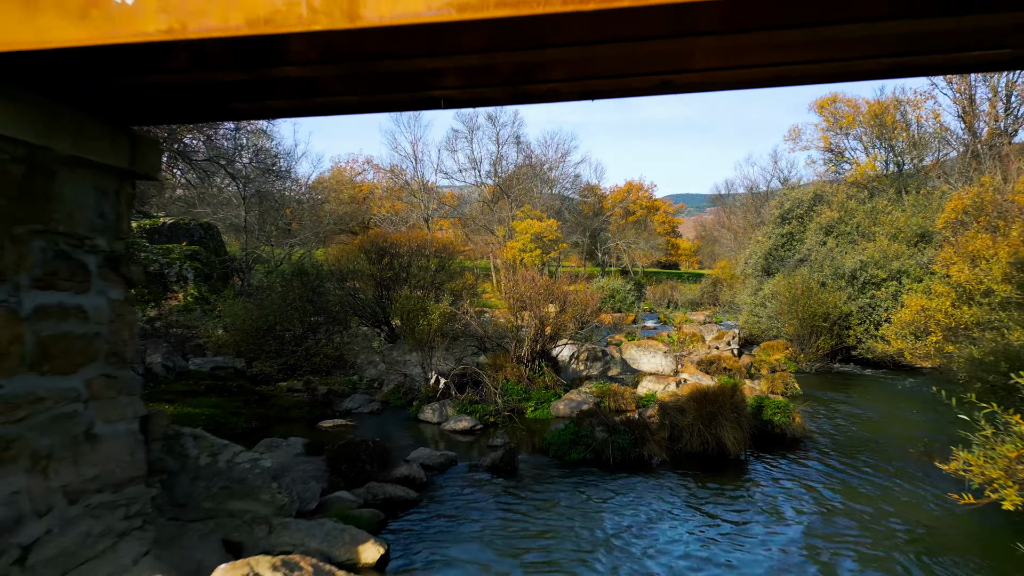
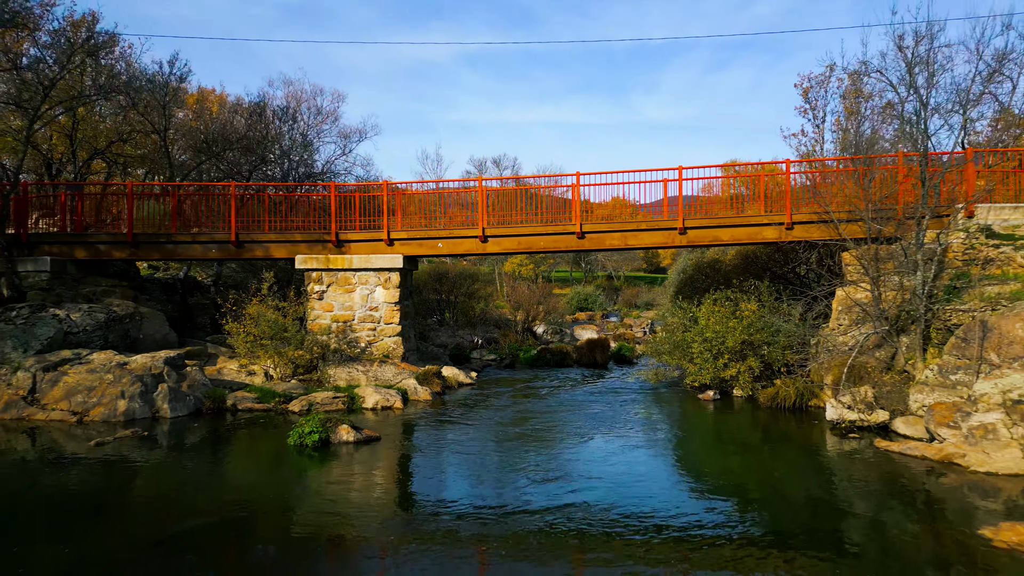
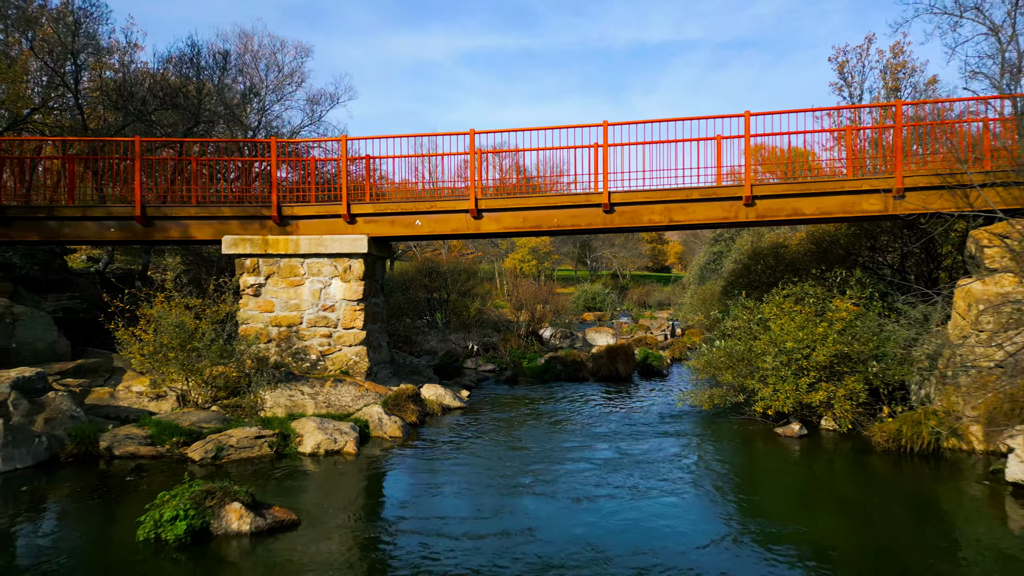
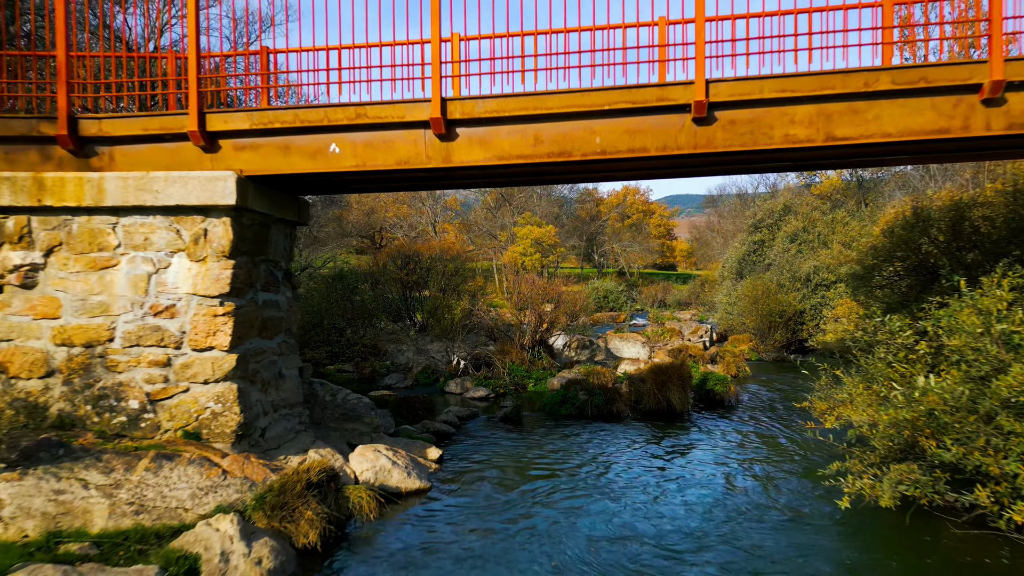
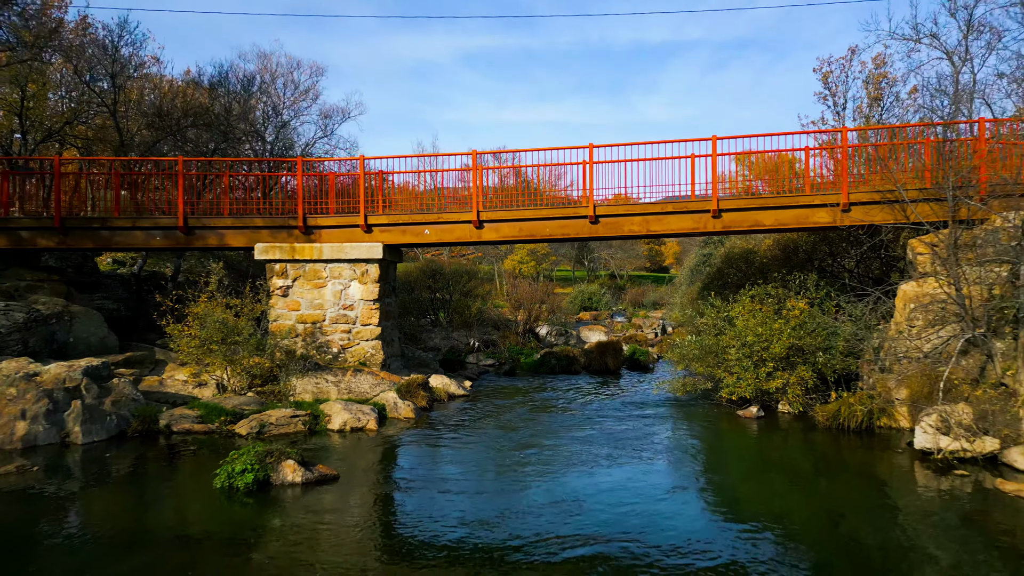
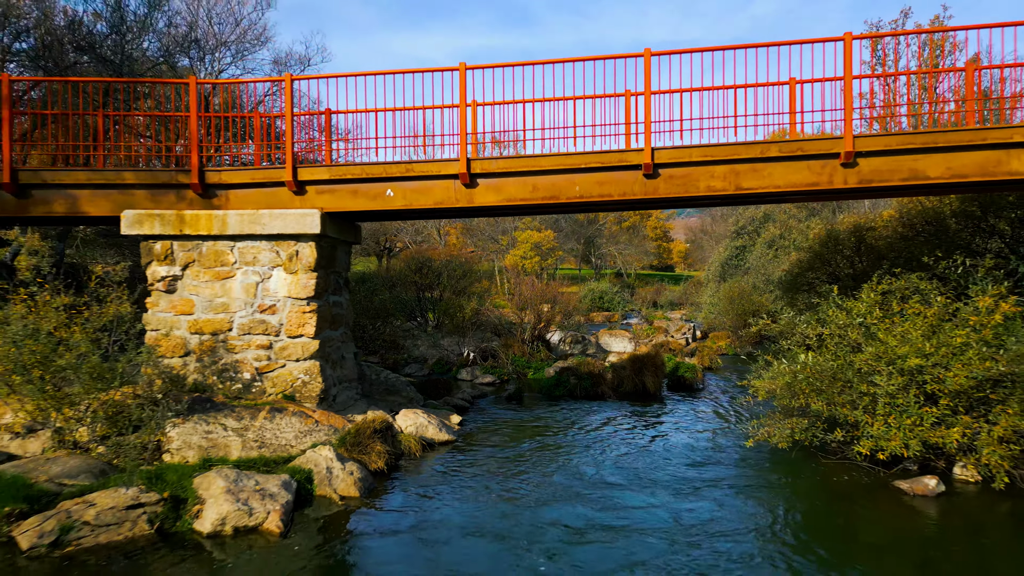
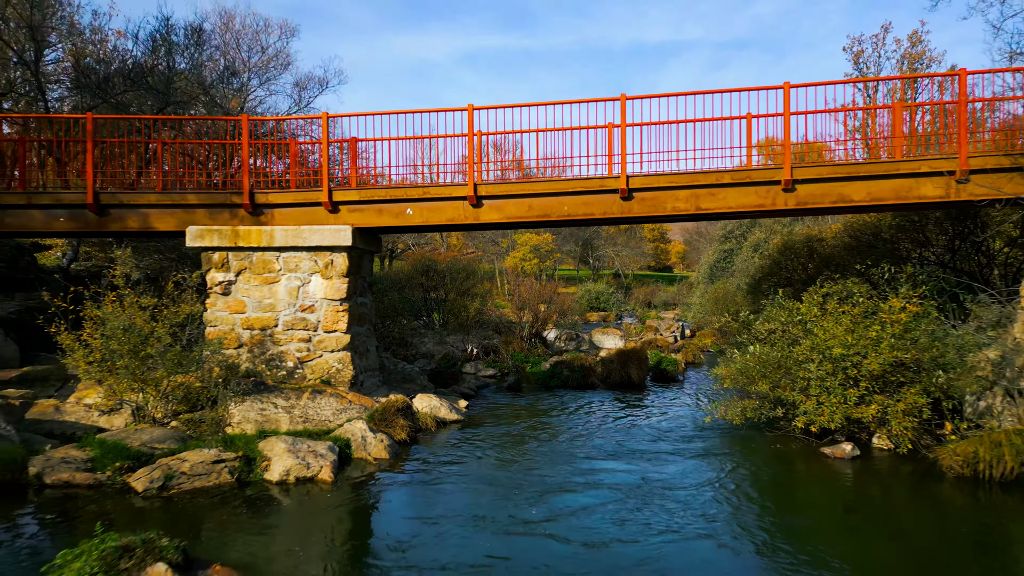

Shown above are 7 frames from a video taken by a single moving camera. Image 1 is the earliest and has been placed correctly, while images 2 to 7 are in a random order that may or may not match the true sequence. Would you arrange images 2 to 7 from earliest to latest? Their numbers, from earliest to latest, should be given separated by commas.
4, 6, 7, 3, 5, 2
